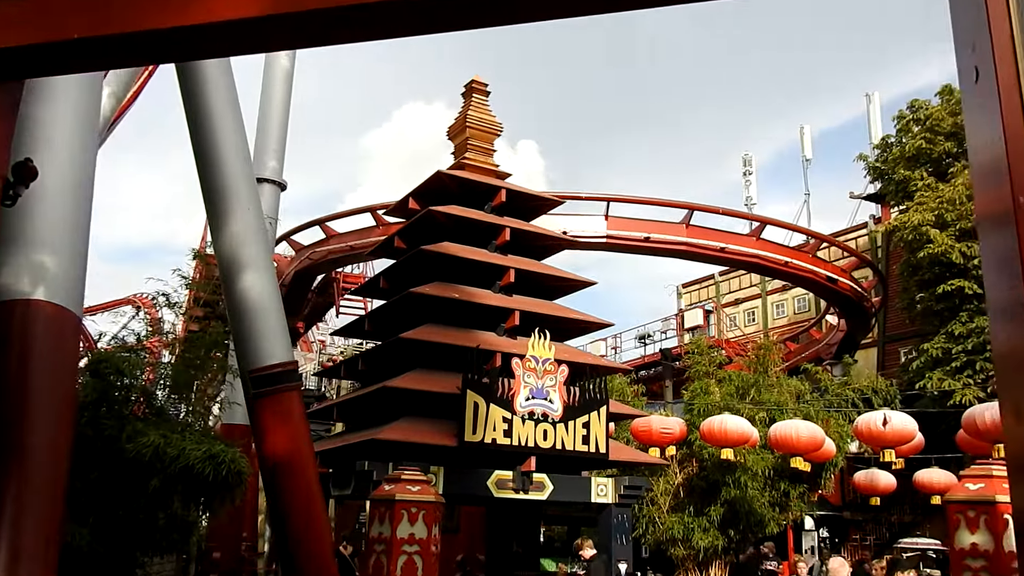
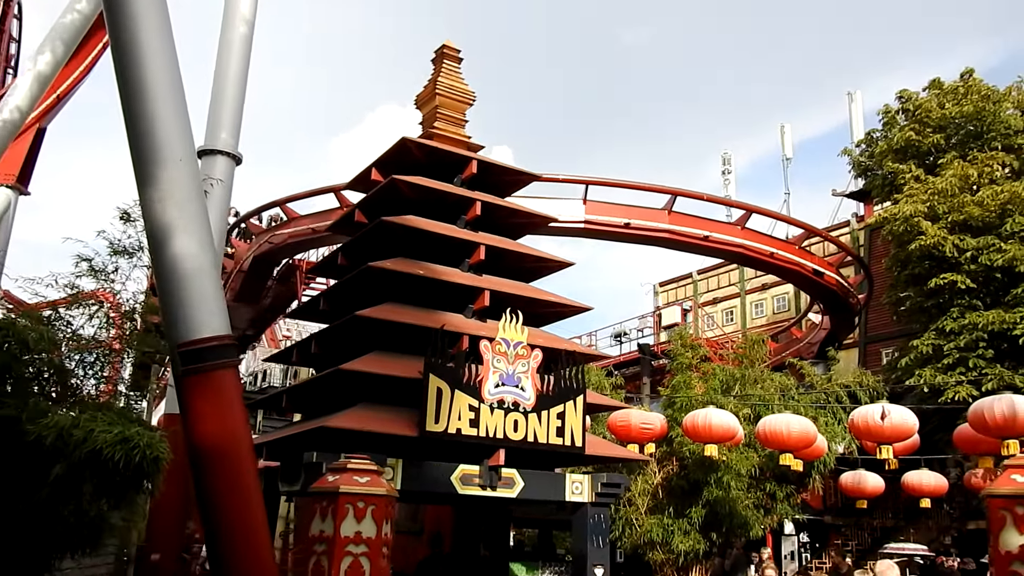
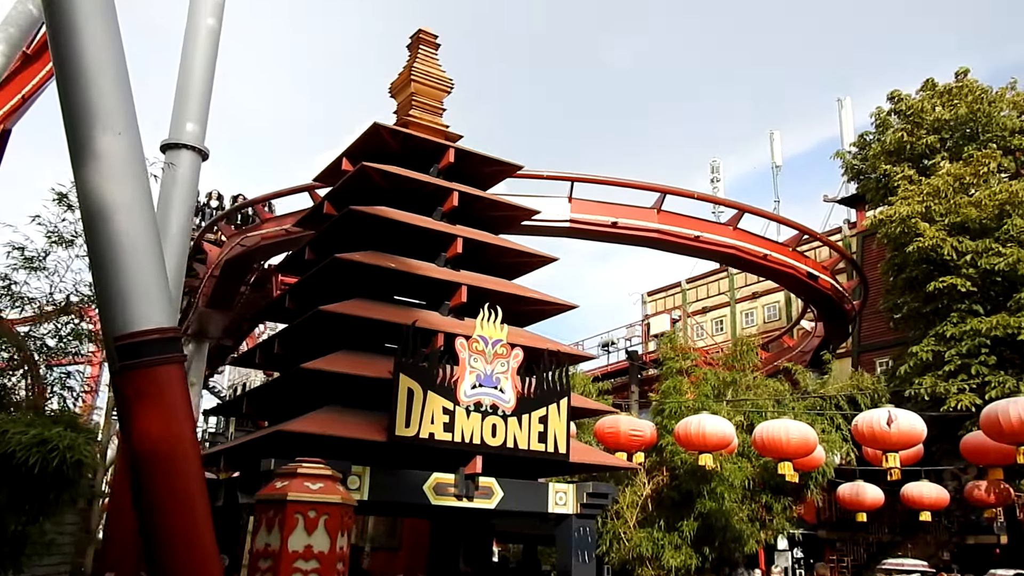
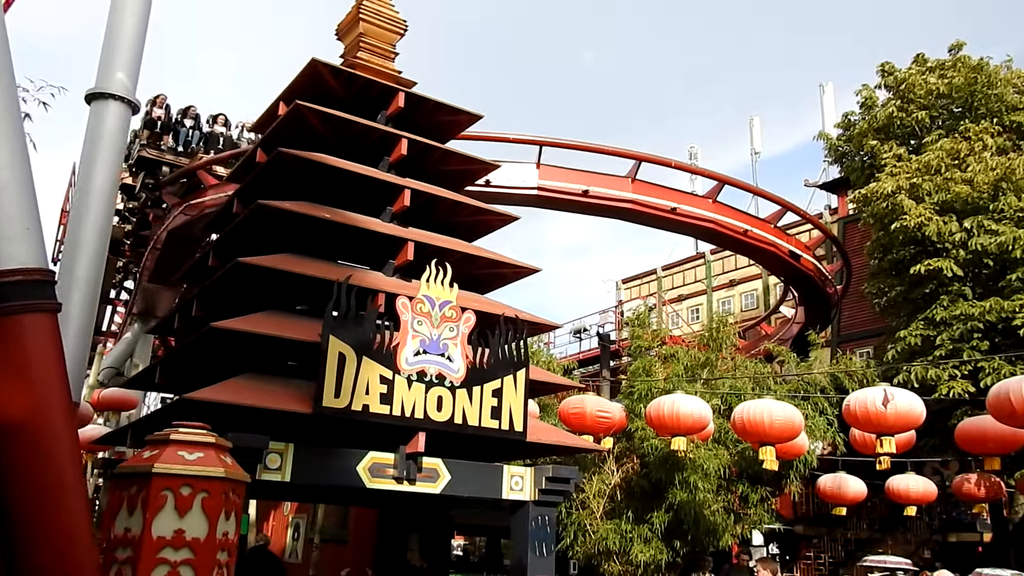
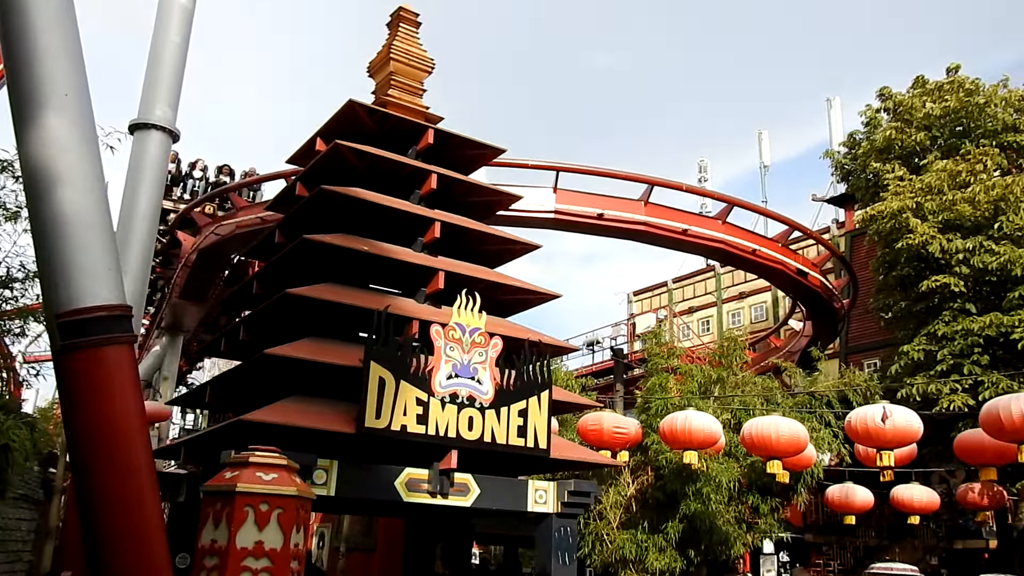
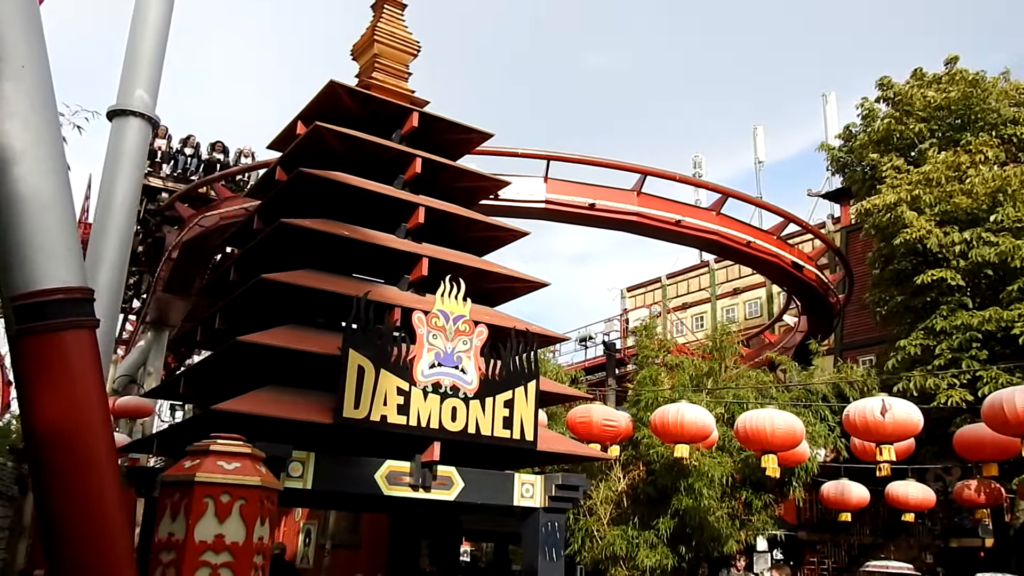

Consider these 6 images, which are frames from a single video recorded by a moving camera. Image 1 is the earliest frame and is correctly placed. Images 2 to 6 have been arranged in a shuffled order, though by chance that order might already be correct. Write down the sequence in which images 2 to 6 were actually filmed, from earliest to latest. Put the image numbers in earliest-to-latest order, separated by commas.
2, 3, 5, 6, 4
